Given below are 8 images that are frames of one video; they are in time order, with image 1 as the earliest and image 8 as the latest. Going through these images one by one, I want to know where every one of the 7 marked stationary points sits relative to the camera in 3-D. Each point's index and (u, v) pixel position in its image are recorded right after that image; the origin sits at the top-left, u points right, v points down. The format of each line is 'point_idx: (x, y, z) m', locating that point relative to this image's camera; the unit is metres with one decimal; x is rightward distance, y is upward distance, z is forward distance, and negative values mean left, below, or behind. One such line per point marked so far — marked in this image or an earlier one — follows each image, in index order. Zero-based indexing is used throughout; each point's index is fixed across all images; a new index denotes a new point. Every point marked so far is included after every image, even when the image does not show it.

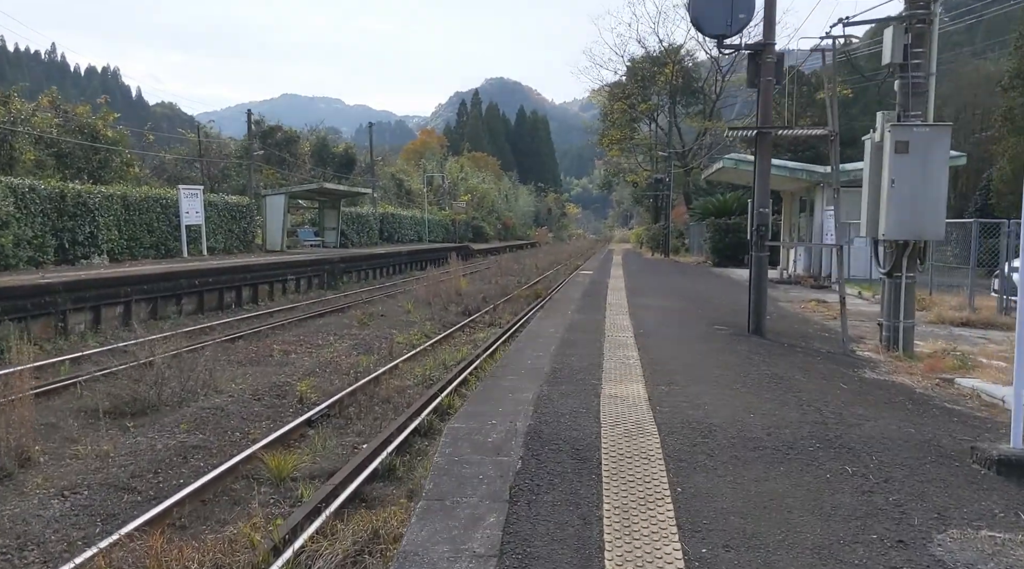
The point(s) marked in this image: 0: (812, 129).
0: (+3.2, +1.6, +7.9) m
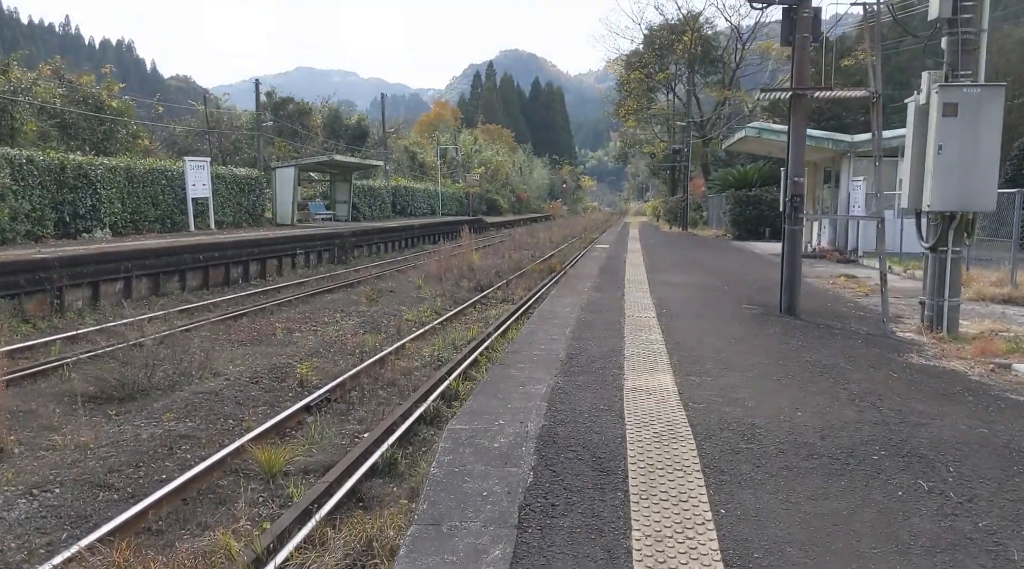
0: (+3.3, +1.9, +7.2) m
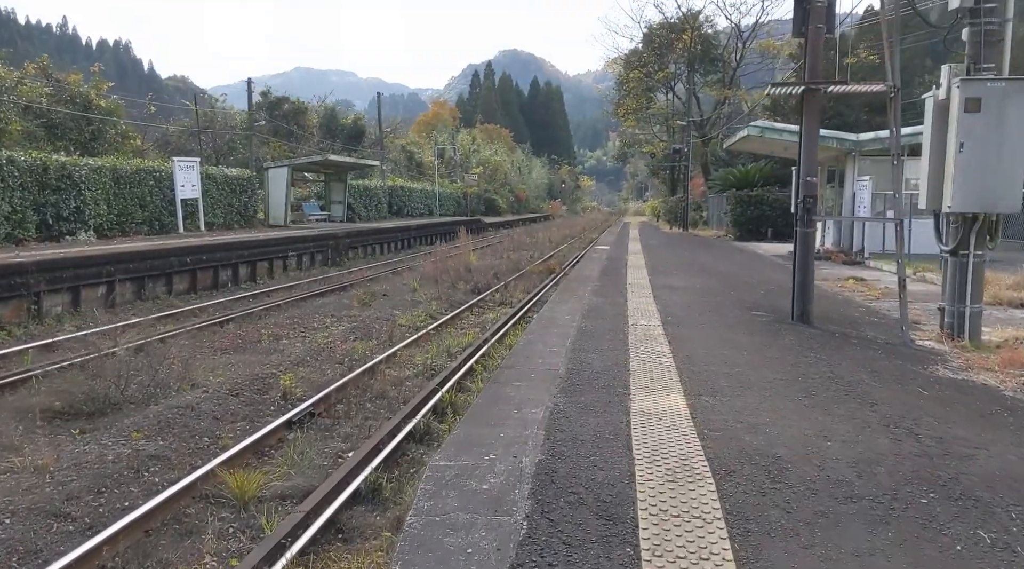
0: (+3.3, +1.8, +6.8) m
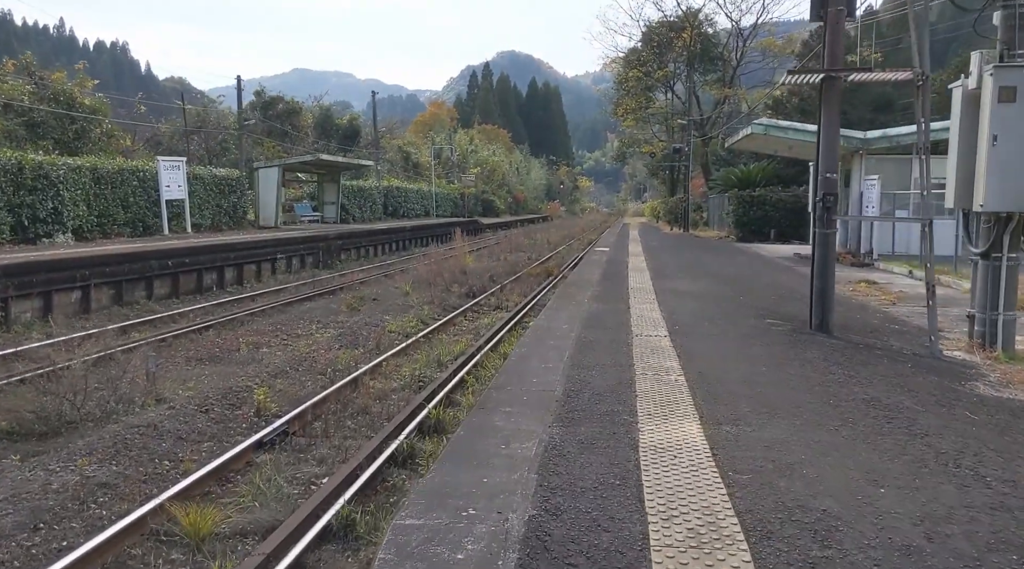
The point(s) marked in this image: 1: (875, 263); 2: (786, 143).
0: (+3.2, +1.8, +6.2) m
1: (+7.3, +0.4, +14.9) m
2: (+6.9, +3.6, +18.7) m
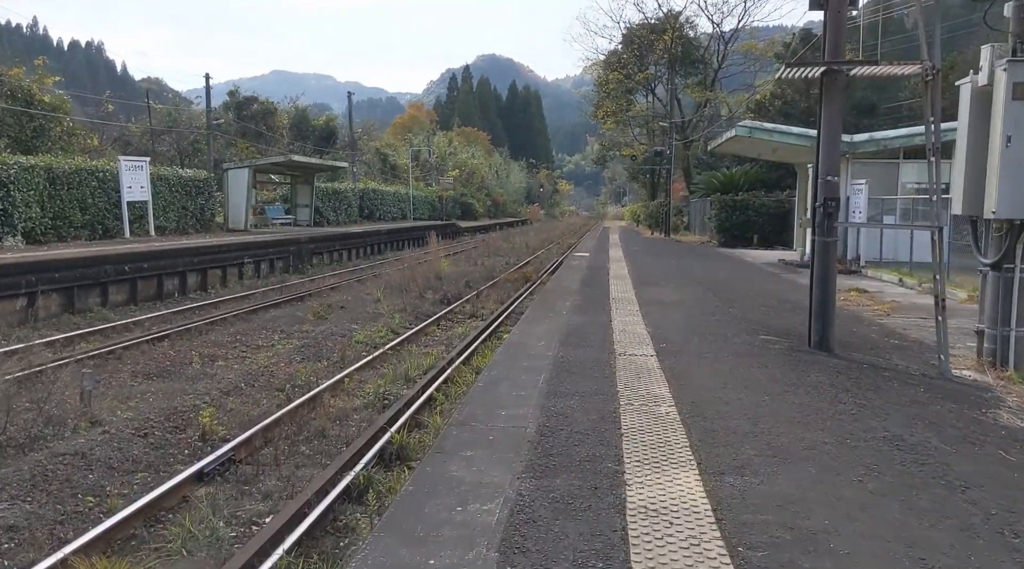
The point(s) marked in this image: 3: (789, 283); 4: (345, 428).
0: (+3.0, +1.7, +5.7) m
1: (+6.8, +0.3, +14.5) m
2: (+6.3, +3.4, +18.3) m
3: (+4.5, 0.0, +12.2) m
4: (-1.5, -1.3, +6.6) m
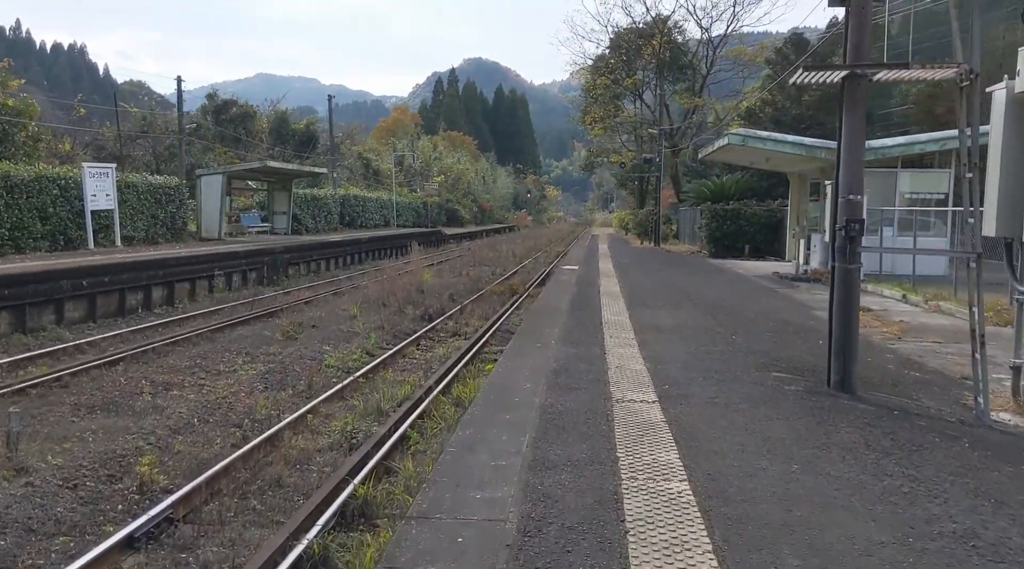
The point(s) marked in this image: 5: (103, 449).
0: (+2.8, +1.5, +5.1) m
1: (+6.5, 0.0, +13.9) m
2: (+6.0, +3.1, +17.7) m
3: (+4.3, -0.2, +11.6) m
4: (-1.6, -1.5, +5.8) m
5: (-3.4, -1.4, +6.2) m
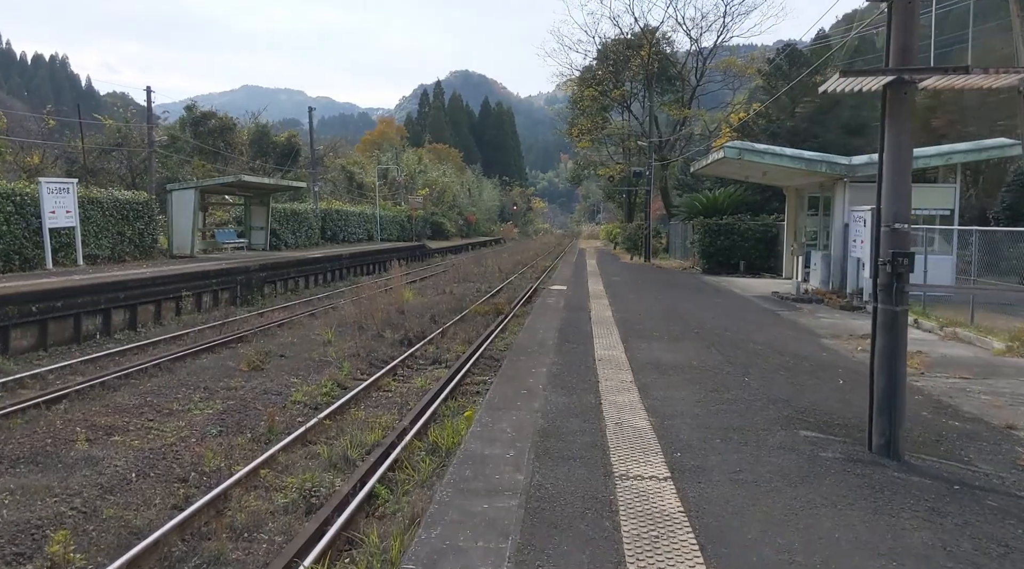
0: (+2.7, +1.2, +4.3) m
1: (+6.3, -0.4, +13.2) m
2: (+5.6, +2.7, +17.0) m
3: (+4.1, -0.6, +10.8) m
4: (-1.7, -1.8, +5.0) m
5: (-3.5, -1.6, +5.3) m
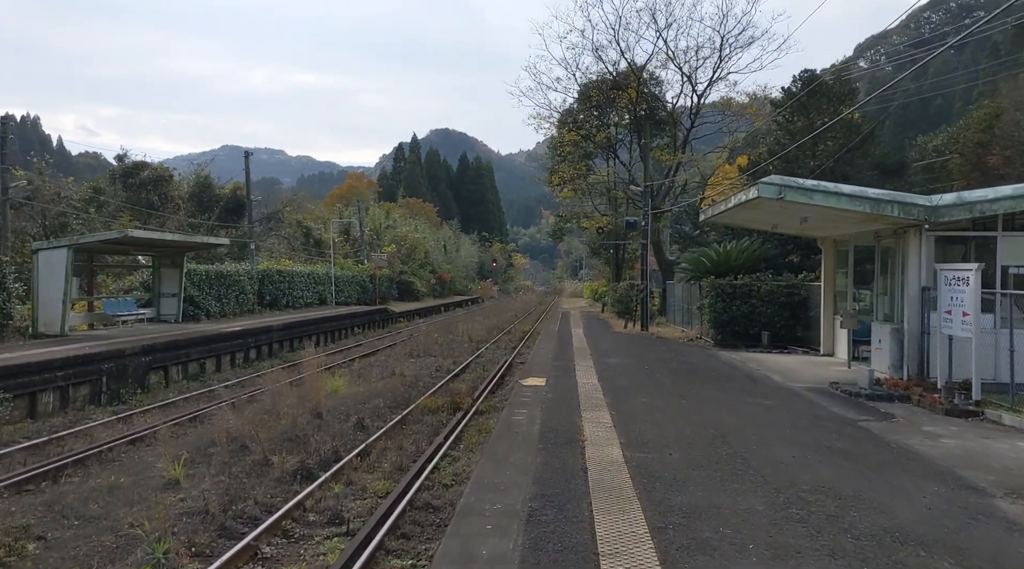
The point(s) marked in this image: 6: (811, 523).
0: (+2.3, +0.7, +0.1) m
1: (+5.7, -1.5, +9.0) m
2: (+4.9, +1.2, +12.9) m
3: (+3.5, -1.6, +6.5) m
4: (-2.1, -2.3, +0.4) m
5: (-3.9, -2.3, +0.7) m
6: (+1.8, -1.4, +4.4) m
